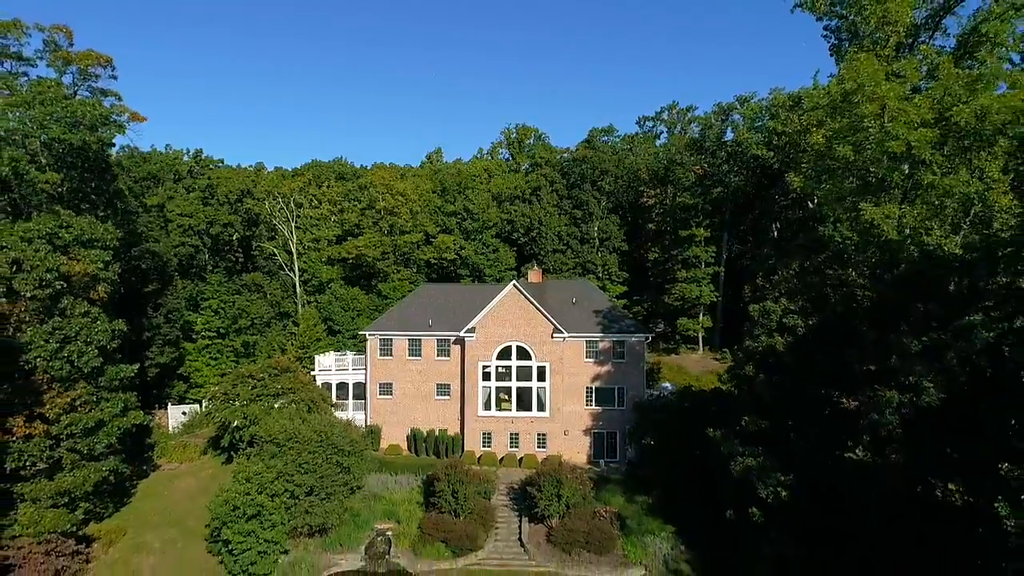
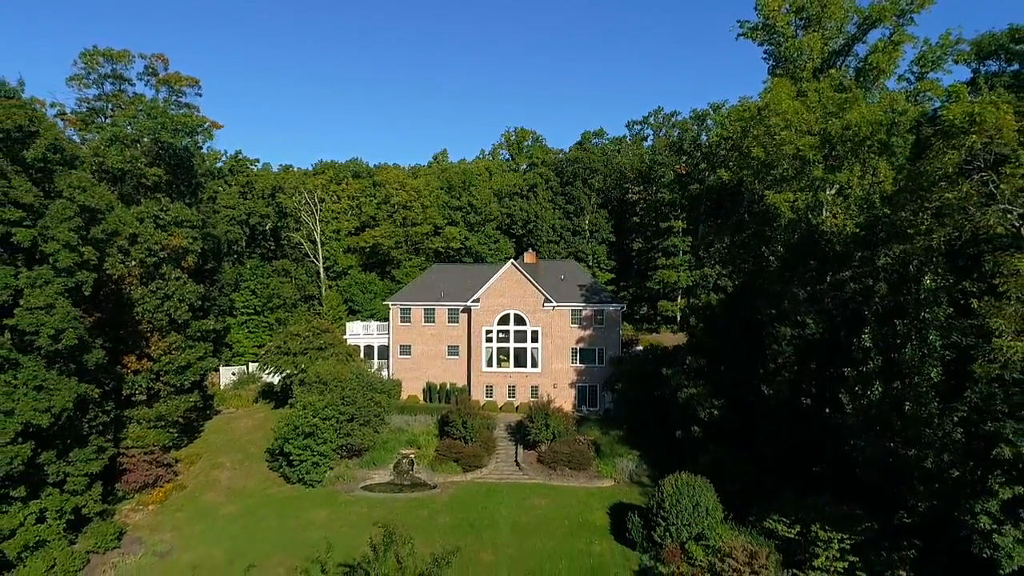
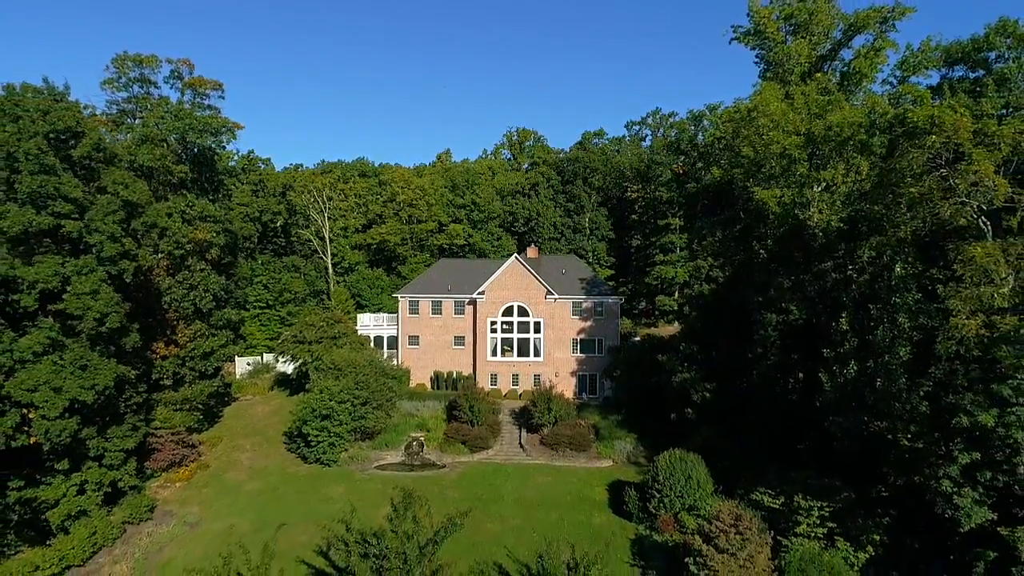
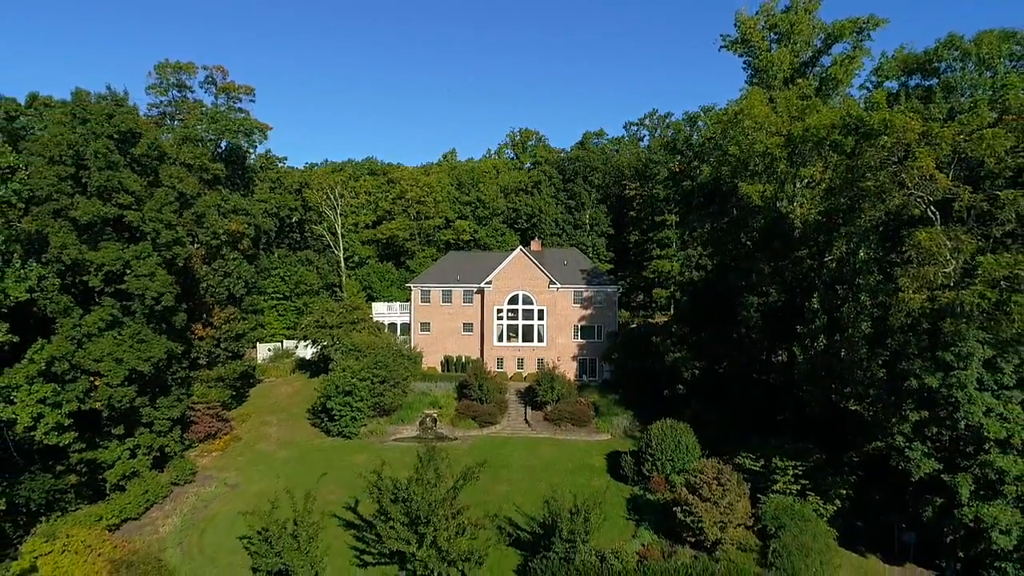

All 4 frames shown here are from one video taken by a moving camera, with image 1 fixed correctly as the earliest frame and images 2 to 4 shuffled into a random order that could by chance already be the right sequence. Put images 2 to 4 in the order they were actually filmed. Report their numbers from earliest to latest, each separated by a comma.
2, 3, 4
